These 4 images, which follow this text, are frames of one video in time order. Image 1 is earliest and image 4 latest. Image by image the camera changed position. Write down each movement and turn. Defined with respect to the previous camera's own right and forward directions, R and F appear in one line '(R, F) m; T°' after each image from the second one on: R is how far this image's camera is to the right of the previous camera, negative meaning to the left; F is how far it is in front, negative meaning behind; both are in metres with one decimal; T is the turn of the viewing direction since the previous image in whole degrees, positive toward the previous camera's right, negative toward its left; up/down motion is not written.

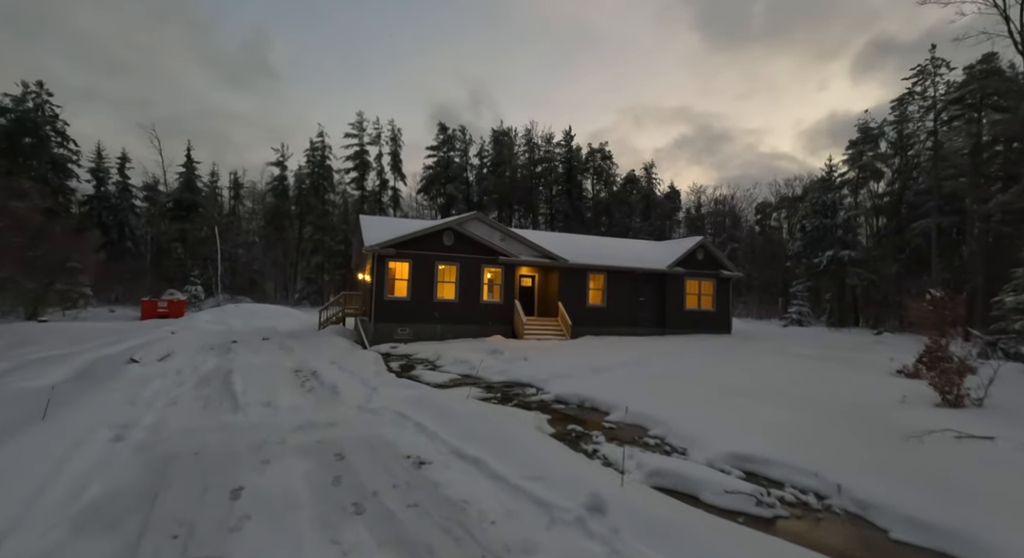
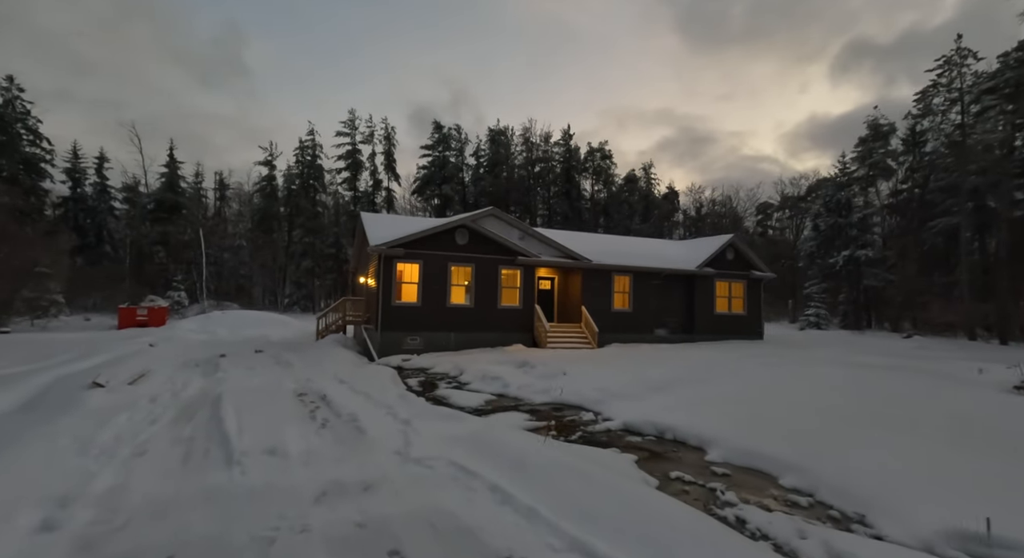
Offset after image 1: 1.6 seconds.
(-1.2, +1.9) m; +1°
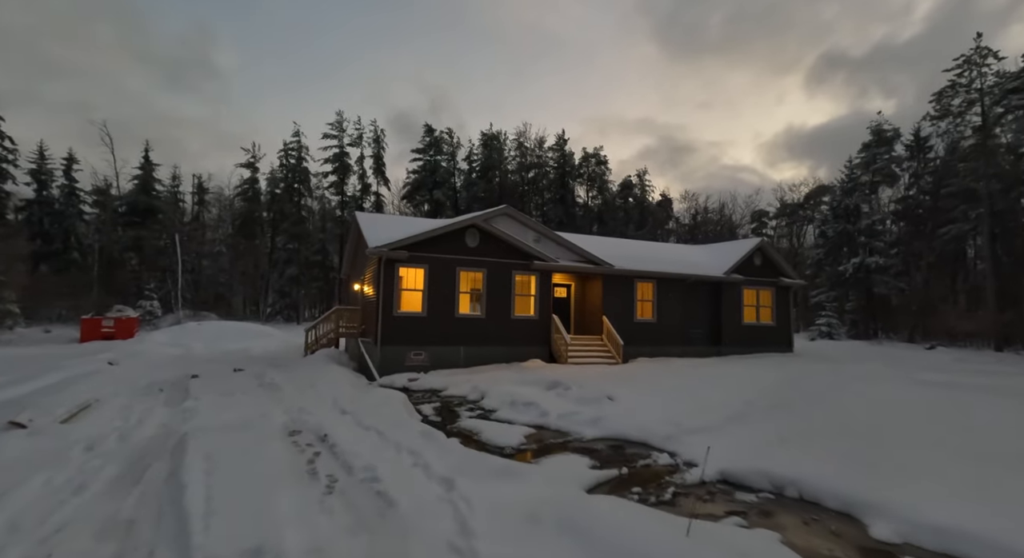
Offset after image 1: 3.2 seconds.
(-1.0, +2.0) m; +2°
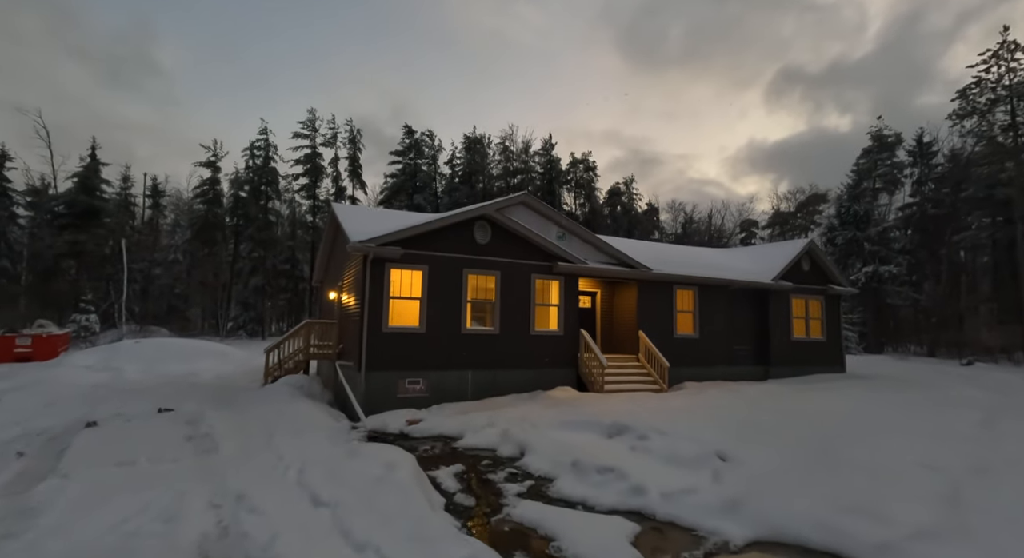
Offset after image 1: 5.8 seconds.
(-1.2, +3.4) m; +3°
